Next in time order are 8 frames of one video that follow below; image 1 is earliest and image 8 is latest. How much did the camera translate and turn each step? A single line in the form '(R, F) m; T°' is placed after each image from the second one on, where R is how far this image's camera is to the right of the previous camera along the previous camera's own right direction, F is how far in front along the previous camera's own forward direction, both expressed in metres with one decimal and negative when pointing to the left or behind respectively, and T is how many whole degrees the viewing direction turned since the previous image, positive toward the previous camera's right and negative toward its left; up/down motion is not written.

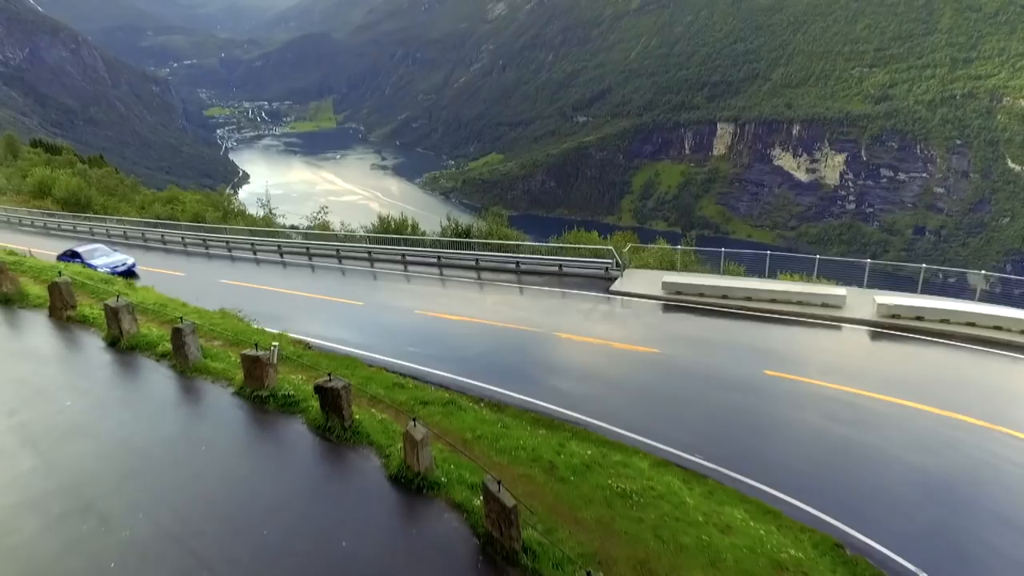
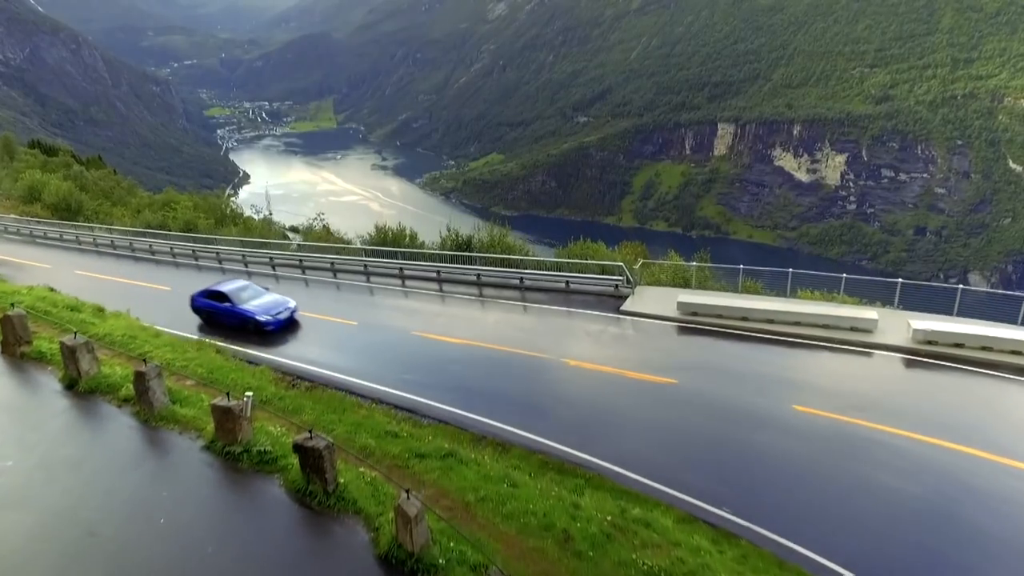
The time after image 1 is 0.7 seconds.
(-0.1, +0.8) m; 0°
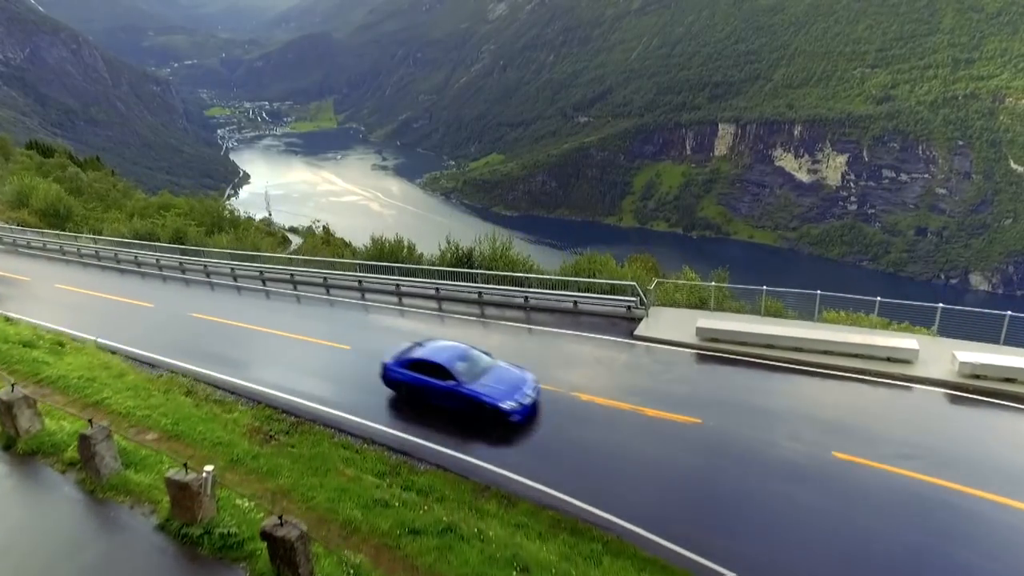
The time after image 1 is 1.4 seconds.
(-0.1, +0.9) m; 0°
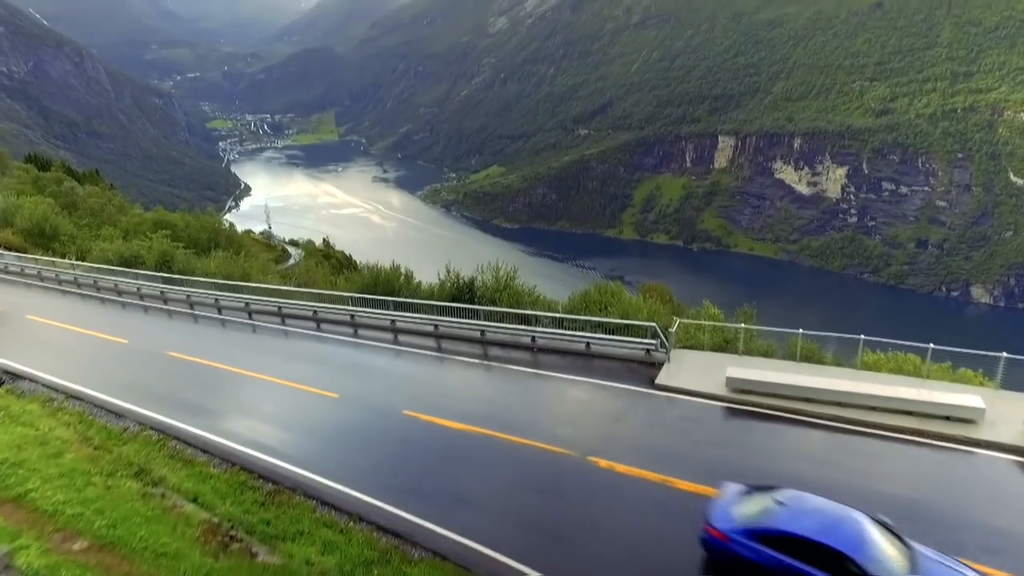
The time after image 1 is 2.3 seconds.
(-0.1, +1.1) m; 0°
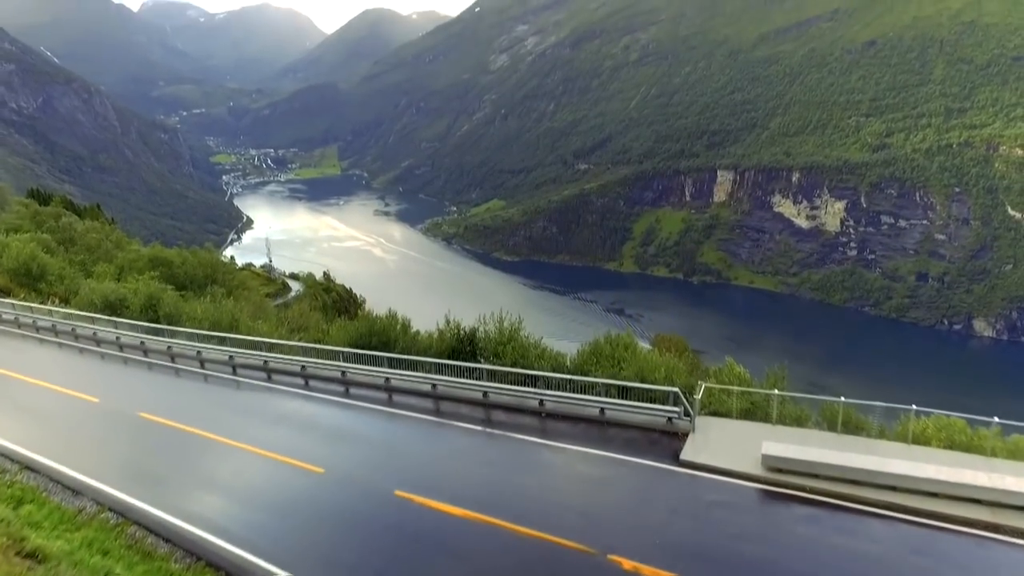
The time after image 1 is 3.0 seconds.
(-0.1, +1.0) m; 0°
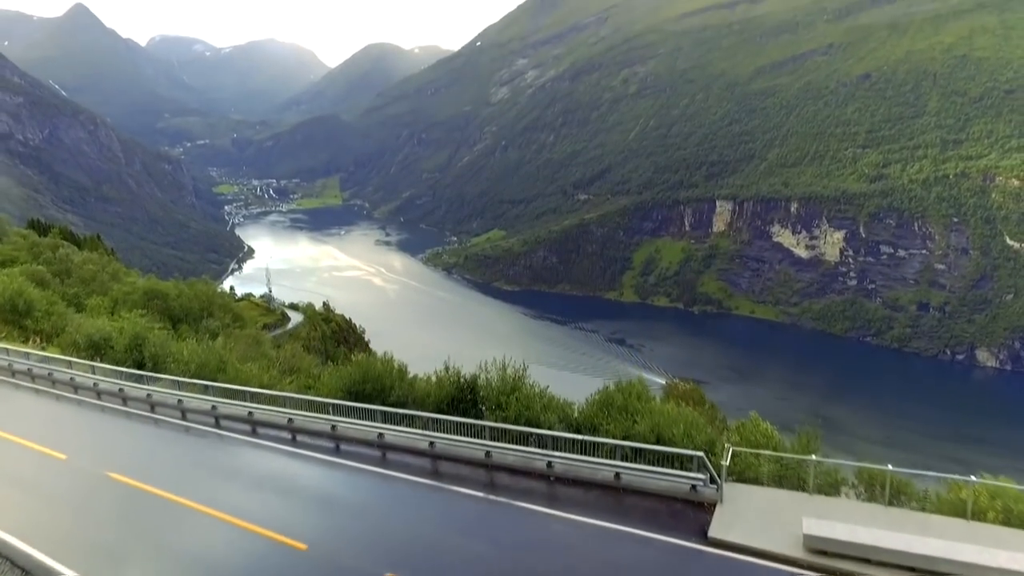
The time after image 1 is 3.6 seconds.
(-0.1, +0.8) m; 0°
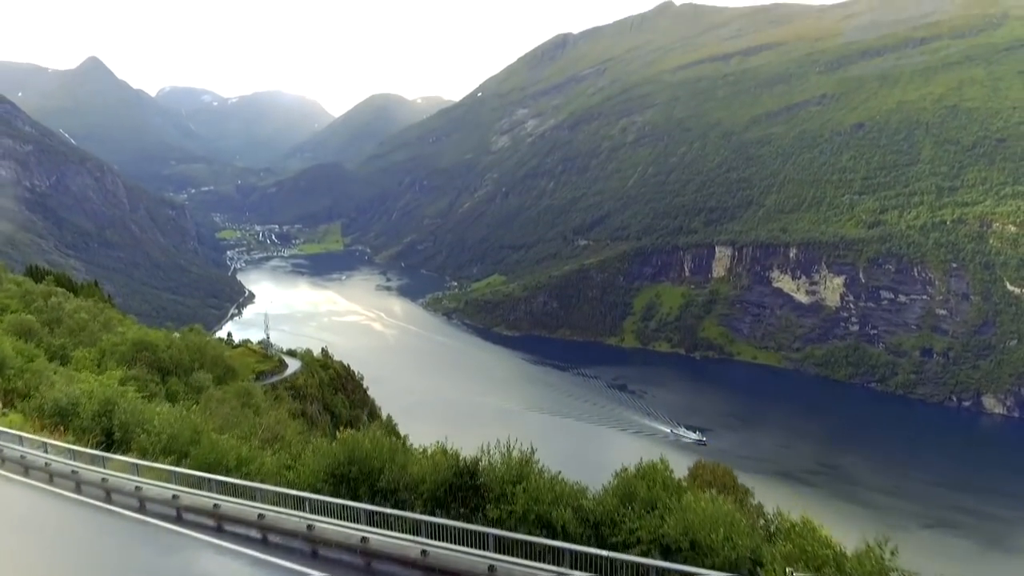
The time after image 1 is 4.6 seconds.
(-0.1, +1.4) m; 0°
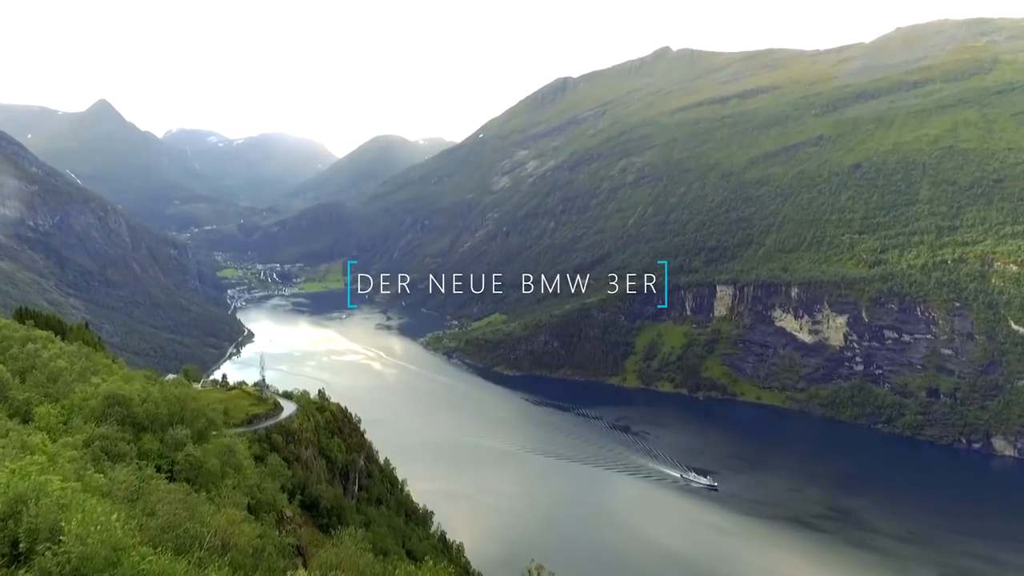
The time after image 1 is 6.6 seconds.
(-0.3, +3.3) m; 0°
